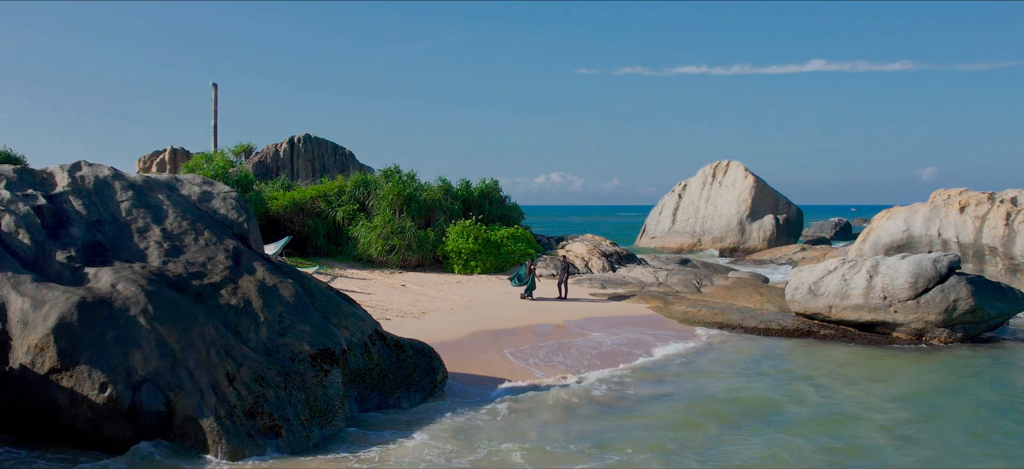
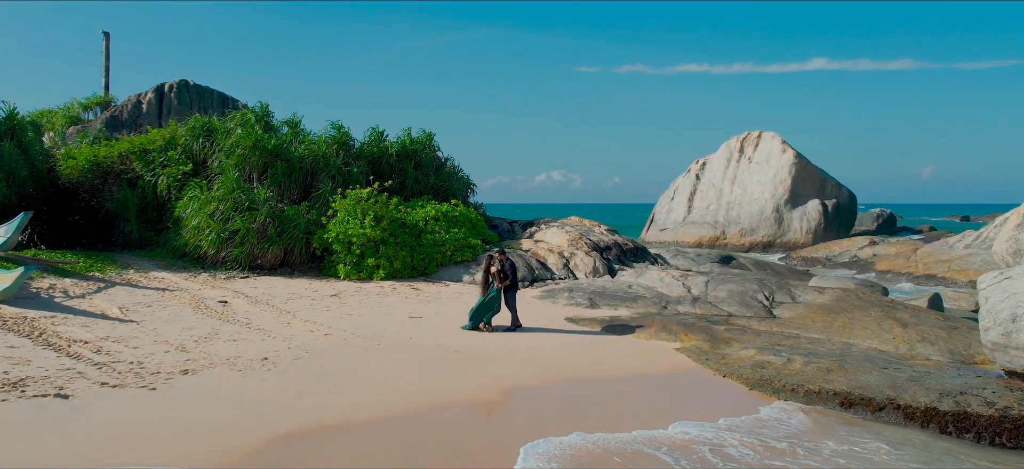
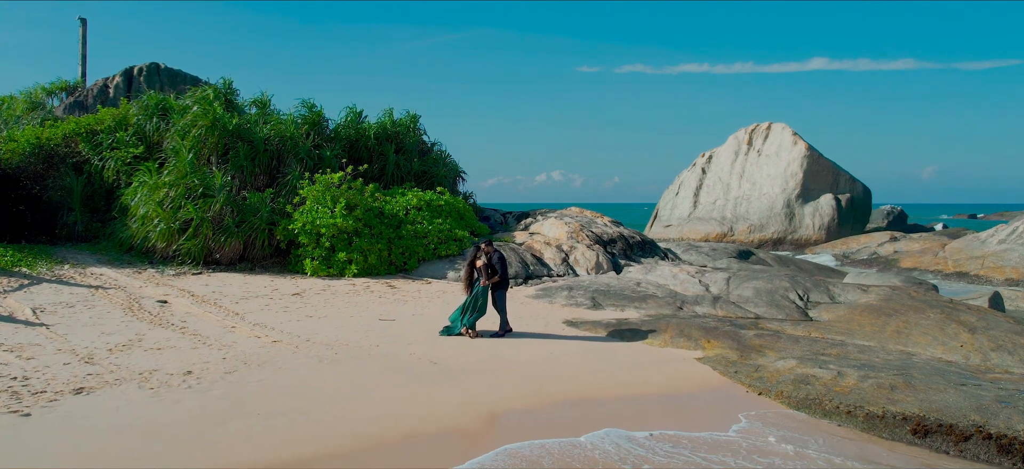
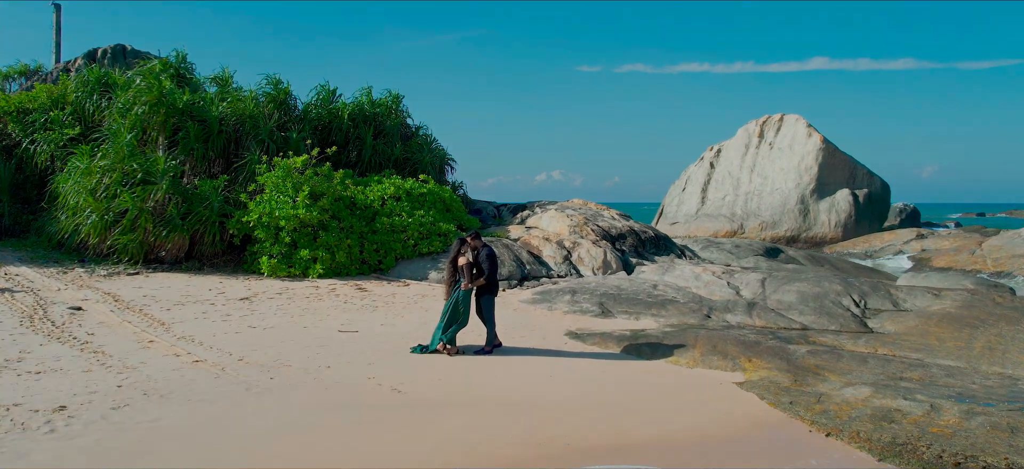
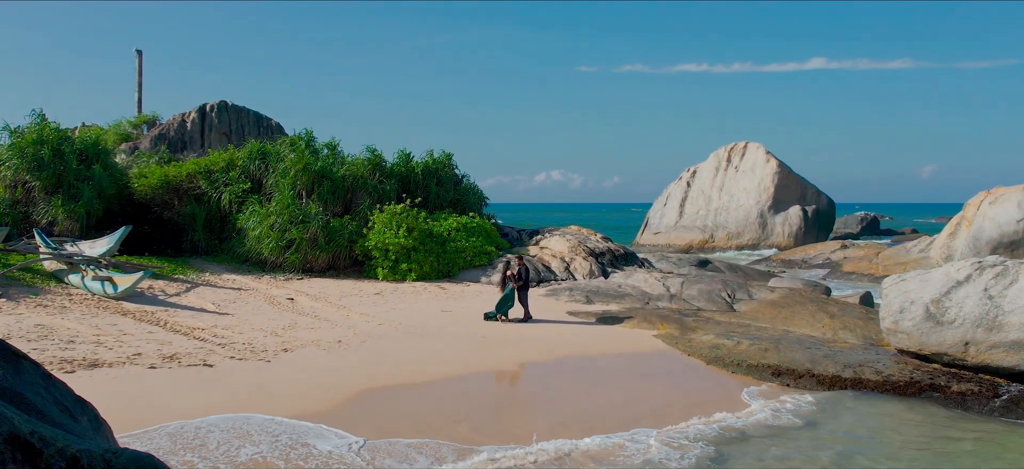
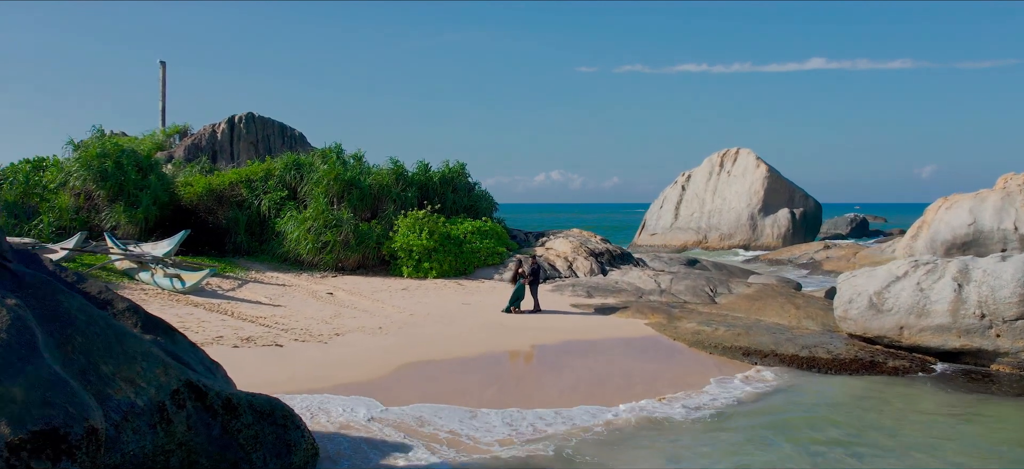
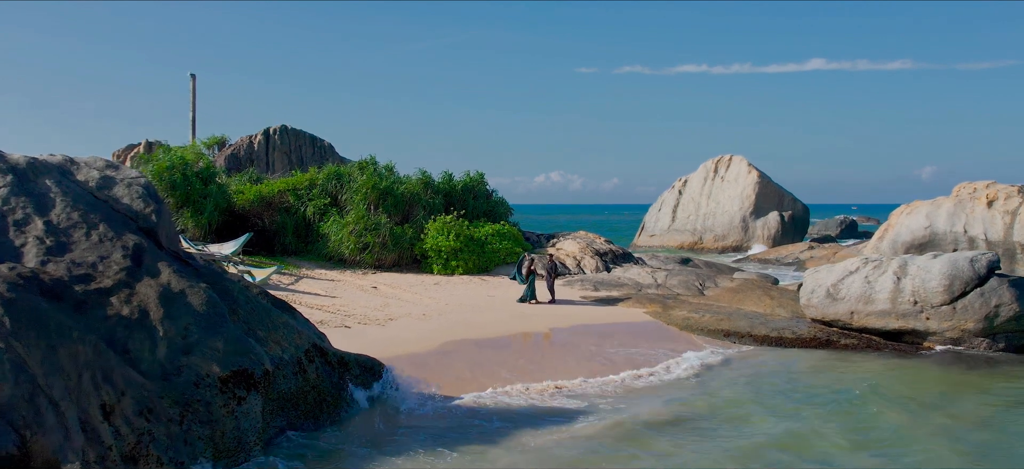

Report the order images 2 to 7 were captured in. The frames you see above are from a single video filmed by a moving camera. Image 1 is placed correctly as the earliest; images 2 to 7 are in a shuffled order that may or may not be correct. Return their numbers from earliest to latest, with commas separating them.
7, 6, 5, 2, 3, 4
